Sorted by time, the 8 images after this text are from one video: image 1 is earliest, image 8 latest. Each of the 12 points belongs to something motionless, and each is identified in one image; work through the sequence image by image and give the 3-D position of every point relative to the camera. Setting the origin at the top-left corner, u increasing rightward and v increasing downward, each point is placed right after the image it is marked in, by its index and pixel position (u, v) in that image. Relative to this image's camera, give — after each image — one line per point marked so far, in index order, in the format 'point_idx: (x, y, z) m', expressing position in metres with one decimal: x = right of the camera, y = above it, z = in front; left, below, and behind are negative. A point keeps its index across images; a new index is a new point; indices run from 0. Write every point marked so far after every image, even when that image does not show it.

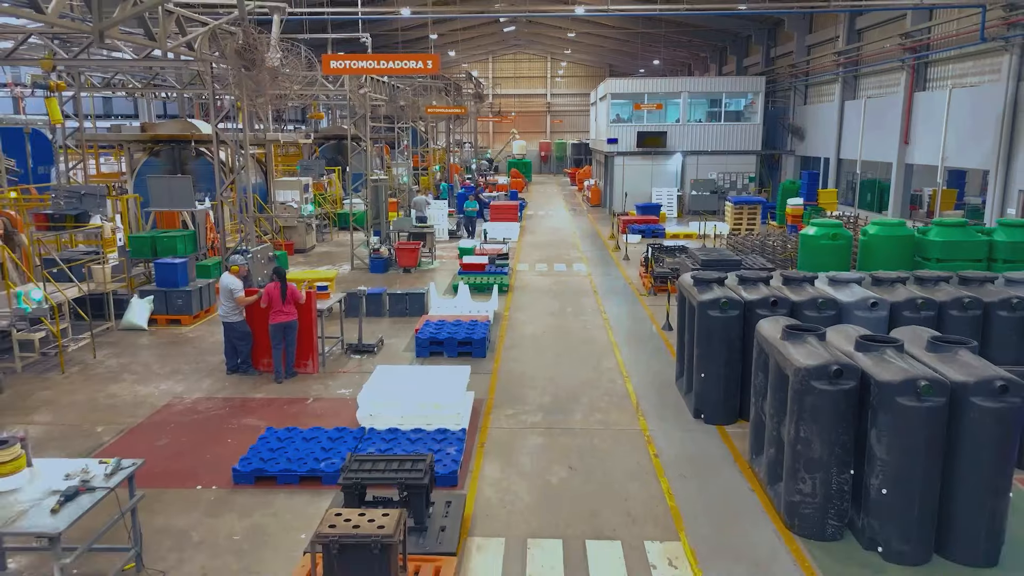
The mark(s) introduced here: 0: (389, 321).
0: (-2.4, -0.7, +14.8) m
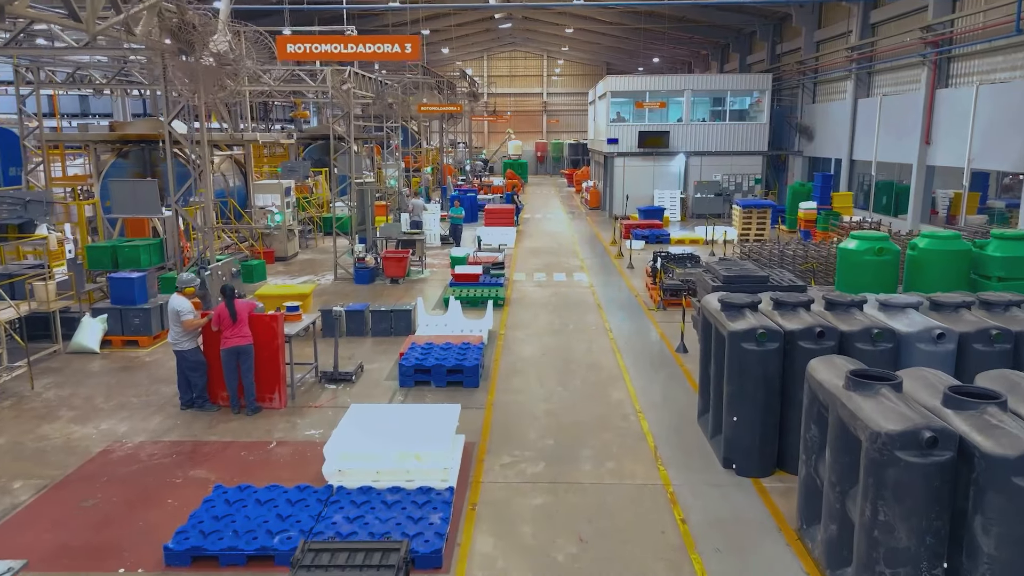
0: (-2.5, -1.0, +13.3) m
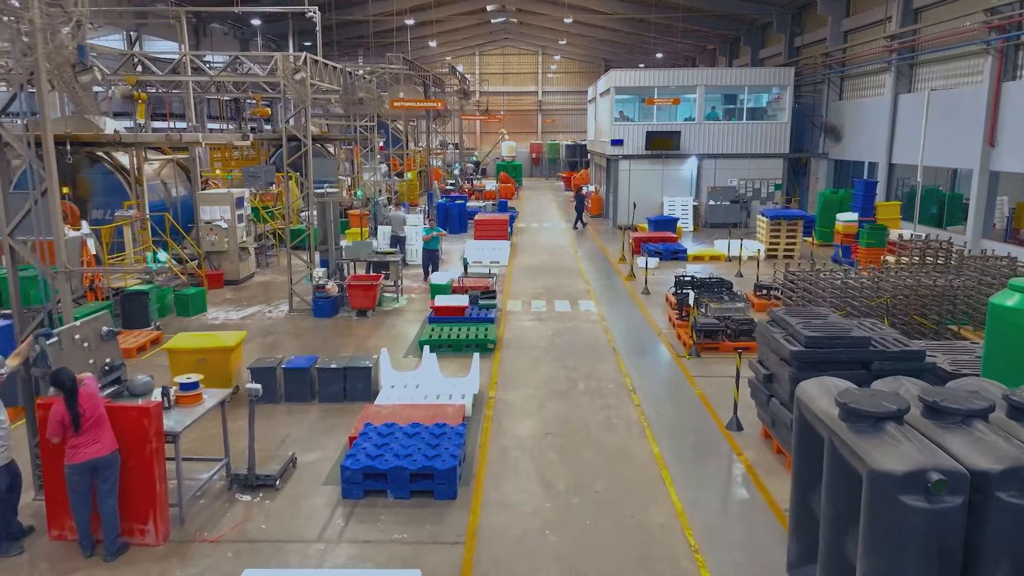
0: (-2.6, -1.7, +10.0) m
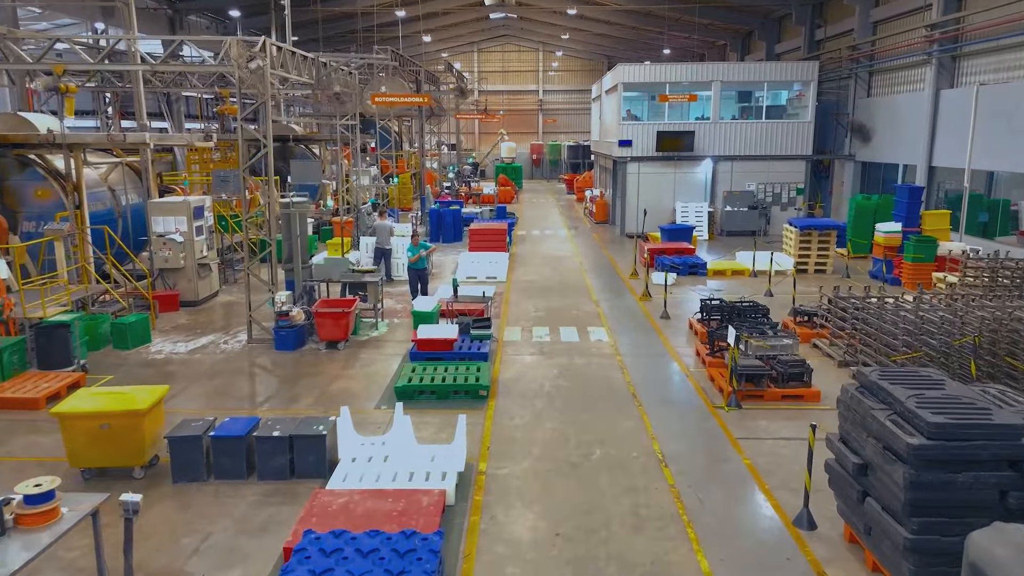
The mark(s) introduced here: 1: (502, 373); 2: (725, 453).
0: (-2.6, -2.1, +7.7) m
1: (-0.1, -1.3, +11.6) m
2: (+2.4, -1.9, +8.6) m
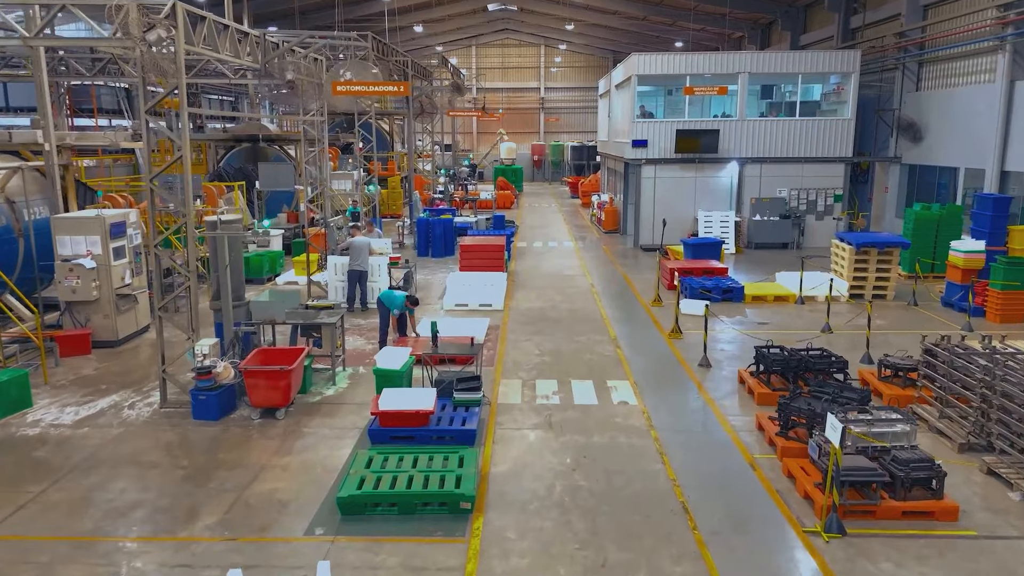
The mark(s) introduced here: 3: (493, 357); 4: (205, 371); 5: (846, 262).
0: (-2.7, -2.7, +4.4) m
1: (-0.2, -1.9, +8.4) m
2: (+2.4, -2.5, +5.3) m
3: (-0.3, -1.1, +12.2) m
4: (-3.9, -1.1, +9.6) m
5: (+7.4, +0.6, +16.4) m
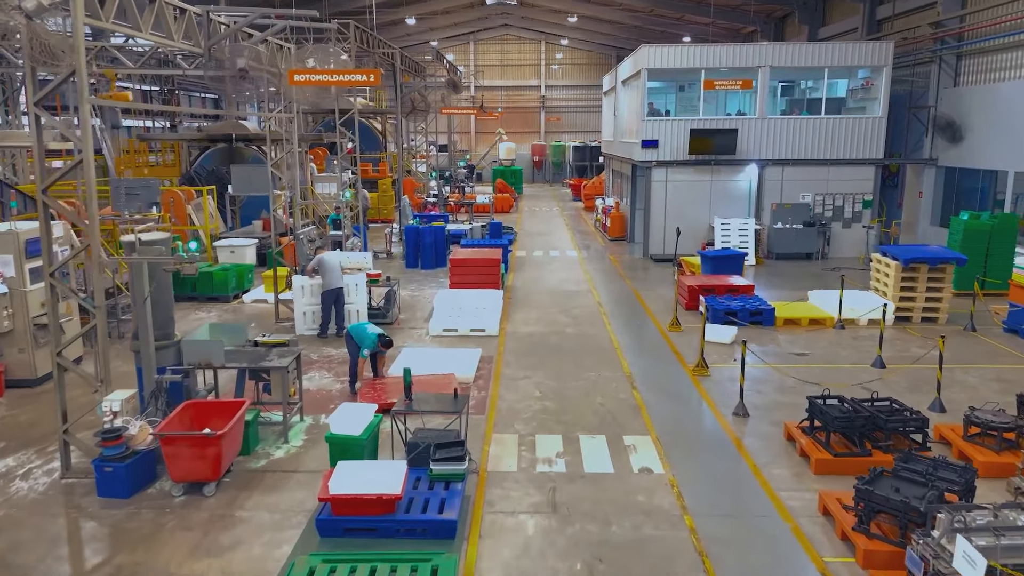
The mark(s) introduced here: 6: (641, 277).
0: (-2.7, -3.2, +2.4) m
1: (-0.3, -2.4, +6.3) m
2: (+2.3, -2.9, +3.3) m
3: (-0.4, -1.6, +10.1) m
4: (-4.0, -1.5, +7.5) m
5: (+7.3, +0.2, +14.3) m
6: (+3.3, +0.3, +19.3) m
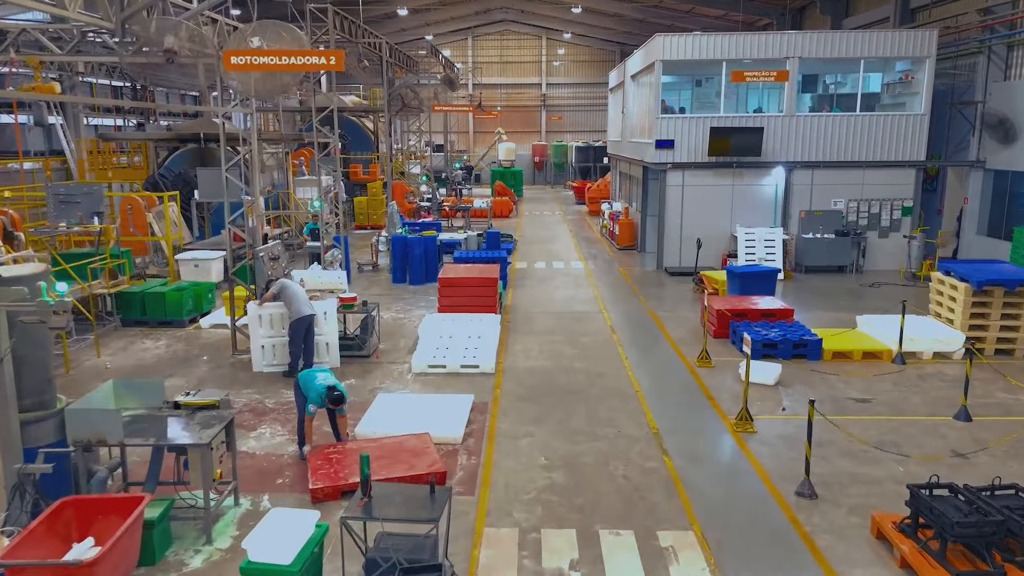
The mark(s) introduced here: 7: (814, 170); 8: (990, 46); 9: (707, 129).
0: (-2.8, -3.6, +0.1) m
1: (-0.3, -2.8, +4.1) m
2: (+2.3, -3.4, +1.1) m
3: (-0.4, -2.0, +7.9) m
4: (-4.0, -1.9, +5.3) m
5: (+7.3, -0.3, +12.1) m
6: (+3.3, -0.2, +17.1) m
7: (+7.9, +3.1, +19.6) m
8: (+12.0, +6.1, +18.7) m
9: (+5.1, +4.2, +19.6) m
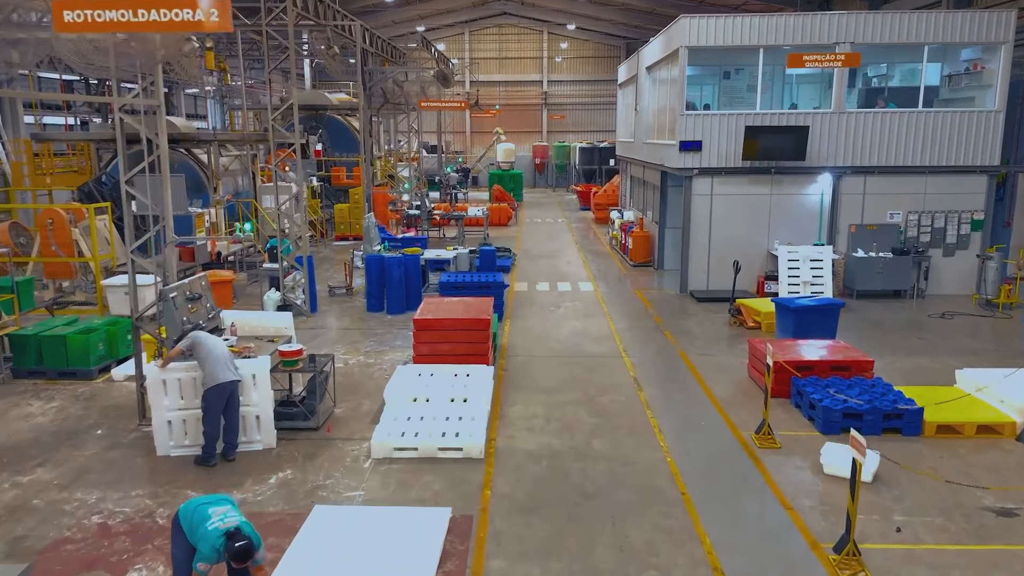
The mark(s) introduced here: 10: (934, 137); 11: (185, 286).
0: (-2.8, -4.2, -2.9) m
1: (-0.3, -3.4, +1.1) m
2: (+2.3, -4.0, -2.0) m
3: (-0.4, -2.6, +4.9) m
4: (-4.1, -2.5, +2.3) m
5: (+7.2, -0.9, +9.1) m
6: (+3.3, -0.8, +14.1) m
7: (+7.9, +2.5, +16.6) m
8: (+12.0, +5.4, +15.6) m
9: (+5.1, +3.6, +16.6) m
10: (+9.3, +3.4, +16.5) m
11: (-4.0, 0.0, +9.2) m
